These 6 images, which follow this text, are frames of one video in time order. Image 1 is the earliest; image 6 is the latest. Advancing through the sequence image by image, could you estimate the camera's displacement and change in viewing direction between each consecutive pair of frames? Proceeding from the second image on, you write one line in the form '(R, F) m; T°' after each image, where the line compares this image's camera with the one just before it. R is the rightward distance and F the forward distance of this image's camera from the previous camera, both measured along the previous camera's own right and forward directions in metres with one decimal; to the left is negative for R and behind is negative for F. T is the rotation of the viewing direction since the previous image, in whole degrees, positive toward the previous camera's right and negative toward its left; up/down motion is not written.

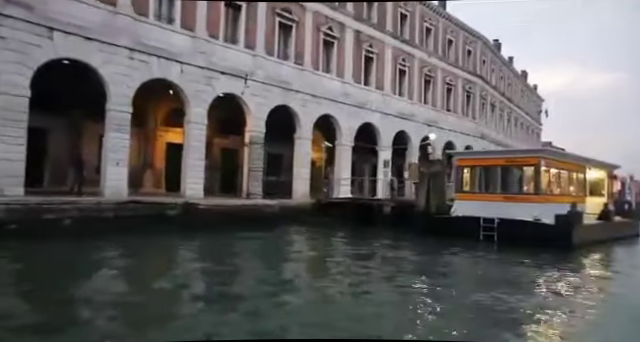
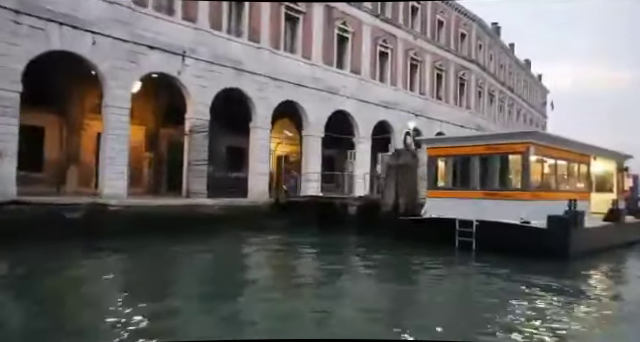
(+1.0, +1.6) m; -1°
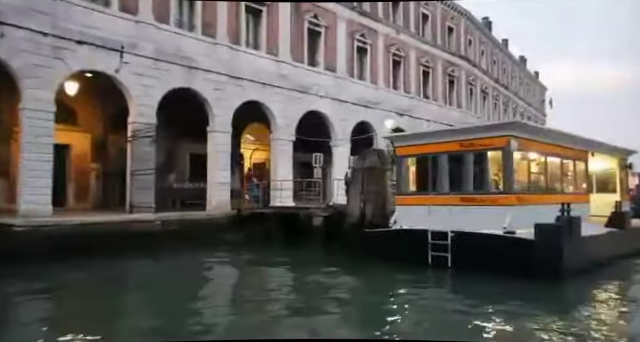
(+0.7, +1.0) m; 0°
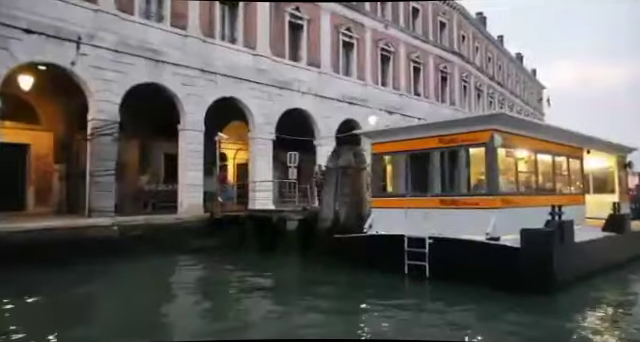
(+0.4, +0.6) m; 0°
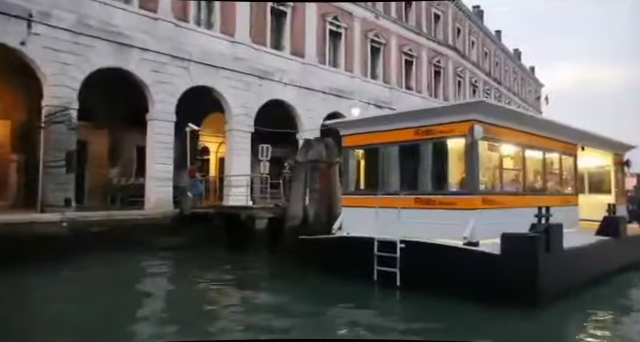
(+0.4, +0.5) m; 0°
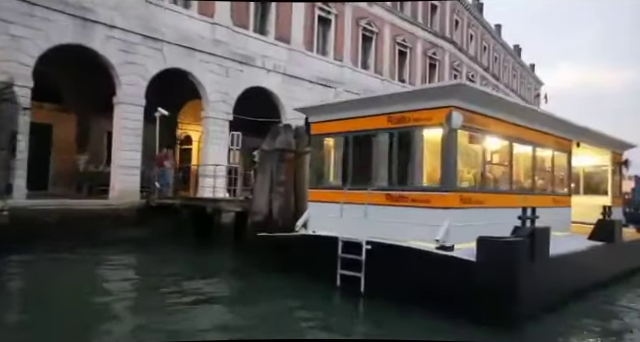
(+0.3, +0.5) m; 0°
